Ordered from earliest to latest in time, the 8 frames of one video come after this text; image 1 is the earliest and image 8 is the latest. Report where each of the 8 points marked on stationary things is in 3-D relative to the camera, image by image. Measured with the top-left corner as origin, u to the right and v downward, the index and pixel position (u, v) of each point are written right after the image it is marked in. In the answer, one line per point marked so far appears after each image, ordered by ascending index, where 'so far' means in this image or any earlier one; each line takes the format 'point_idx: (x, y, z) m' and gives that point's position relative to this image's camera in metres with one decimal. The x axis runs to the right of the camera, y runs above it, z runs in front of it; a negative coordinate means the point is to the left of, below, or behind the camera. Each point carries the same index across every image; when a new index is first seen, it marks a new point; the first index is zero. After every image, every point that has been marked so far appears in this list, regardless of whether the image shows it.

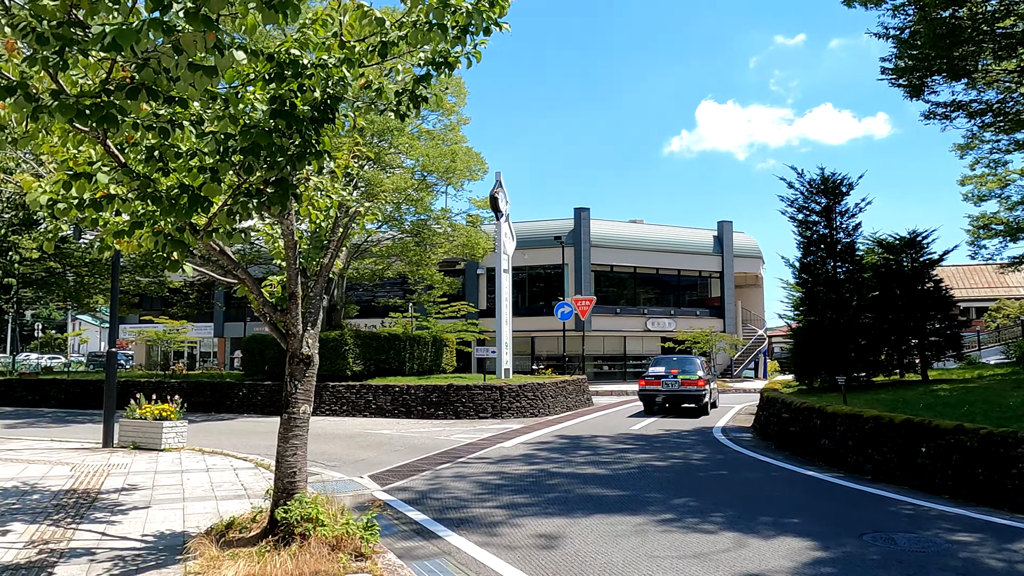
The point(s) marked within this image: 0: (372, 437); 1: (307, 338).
0: (-2.9, -3.1, +15.9) m
1: (-1.6, -0.4, +6.1) m
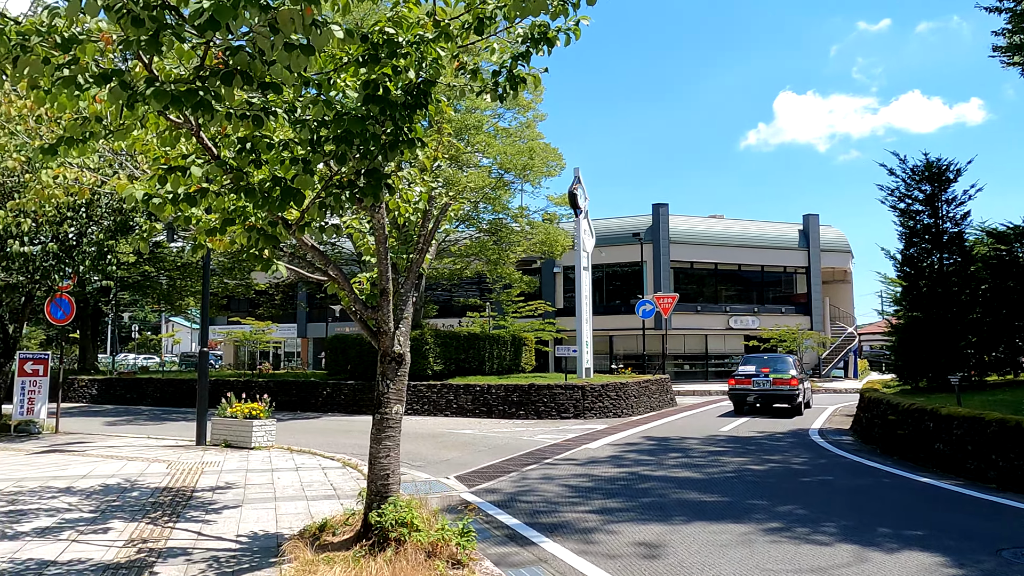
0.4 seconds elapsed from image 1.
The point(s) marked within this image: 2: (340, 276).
0: (-1.2, -3.1, +15.8) m
1: (-0.9, -0.4, +5.9) m
2: (-1.3, +0.1, +5.9) m
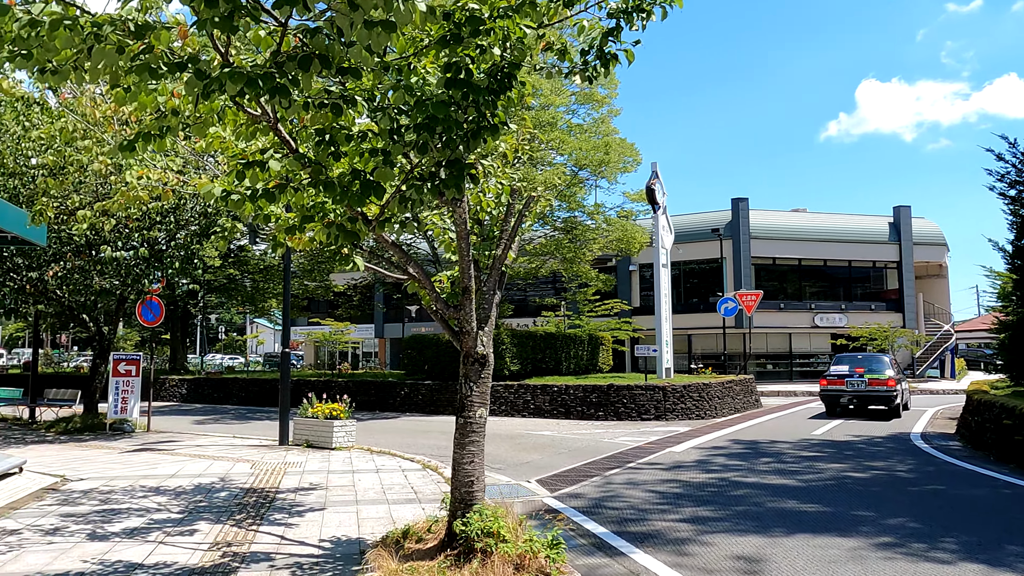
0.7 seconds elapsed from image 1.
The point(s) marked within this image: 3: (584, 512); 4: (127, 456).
0: (+0.5, -3.1, +15.5) m
1: (-0.2, -0.4, +5.6) m
2: (-0.7, +0.1, +5.7) m
3: (+0.8, -2.6, +8.7) m
4: (-5.9, -2.6, +11.7) m
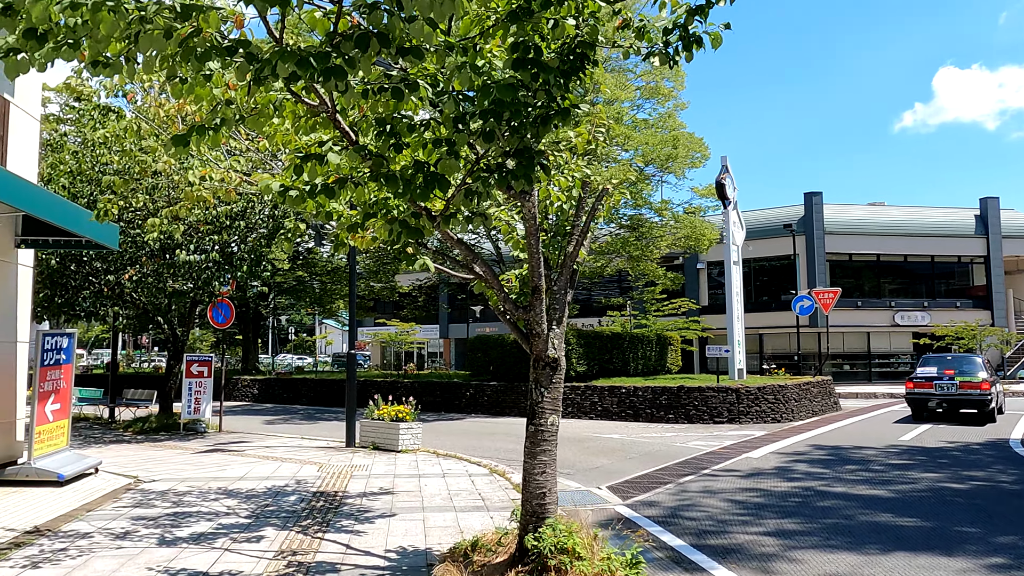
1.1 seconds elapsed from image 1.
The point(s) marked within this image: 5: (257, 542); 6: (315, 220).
0: (+1.8, -3.1, +15.1) m
1: (+0.3, -0.4, +5.3) m
2: (-0.2, +0.1, +5.4) m
3: (+1.6, -2.5, +8.3) m
4: (-4.9, -2.6, +11.8) m
5: (-2.2, -2.2, +6.5) m
6: (-1.3, +0.5, +5.2) m
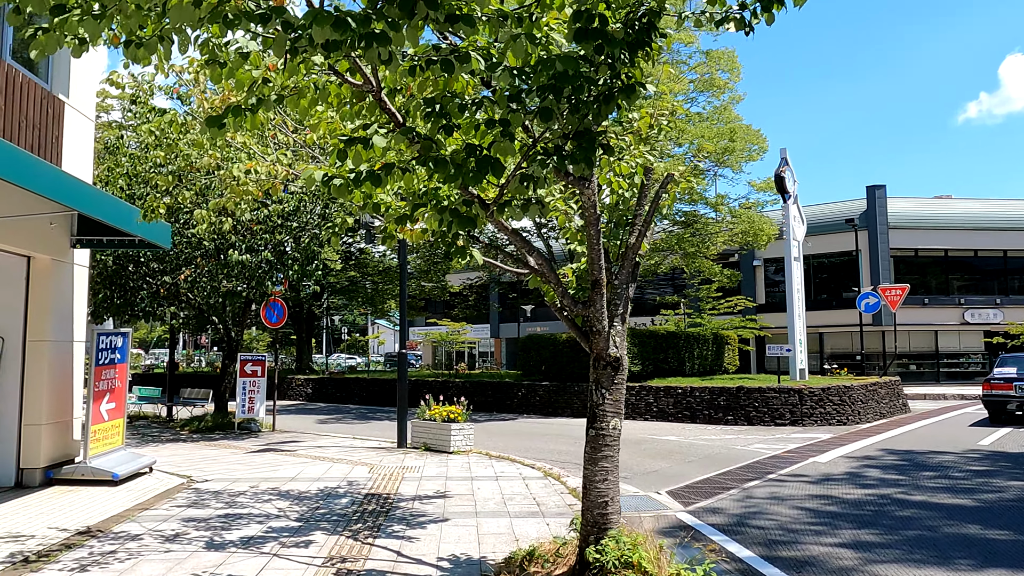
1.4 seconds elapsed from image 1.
0: (+2.8, -3.0, +14.6) m
1: (+0.7, -0.3, +4.9) m
2: (+0.2, +0.1, +5.0) m
3: (+2.2, -2.5, +7.8) m
4: (-4.0, -2.6, +11.8) m
5: (-1.7, -2.1, +6.3) m
6: (-1.0, +0.5, +4.9) m
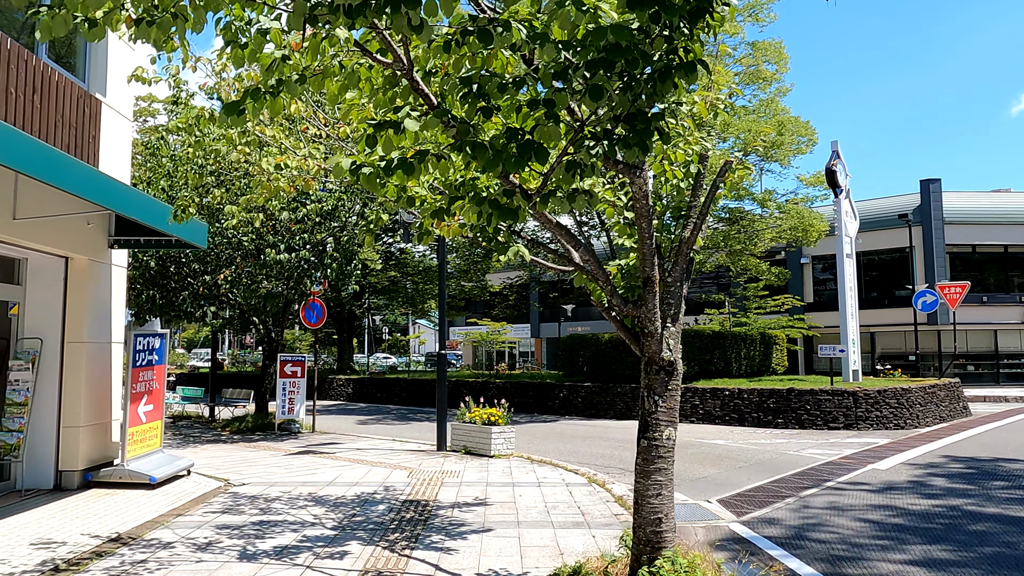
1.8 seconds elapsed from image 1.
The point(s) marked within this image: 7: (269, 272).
0: (+3.6, -3.0, +14.1) m
1: (+0.9, -0.3, +4.5) m
2: (+0.5, +0.2, +4.7) m
3: (+2.6, -2.5, +7.3) m
4: (-3.4, -2.6, +11.6) m
5: (-1.3, -2.1, +6.0) m
6: (-0.7, +0.5, +4.6) m
7: (-4.7, +0.3, +14.8) m
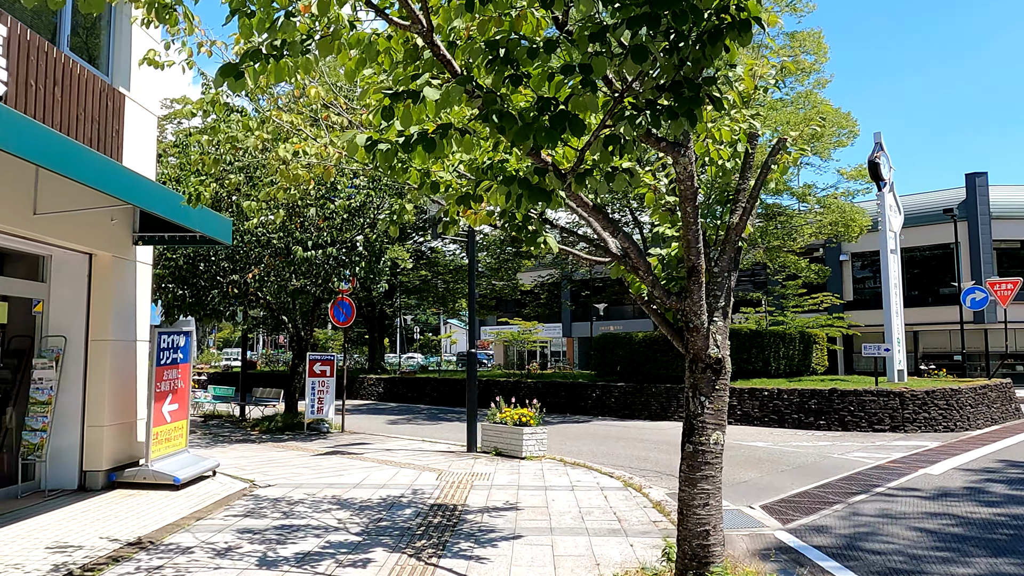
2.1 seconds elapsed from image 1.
0: (+4.2, -2.9, +13.6) m
1: (+1.1, -0.2, +4.1) m
2: (+0.7, +0.2, +4.3) m
3: (+2.9, -2.4, +6.9) m
4: (-2.9, -2.6, +11.4) m
5: (-1.1, -2.1, +5.7) m
6: (-0.5, +0.5, +4.3) m
7: (-4.1, +0.4, +14.6) m
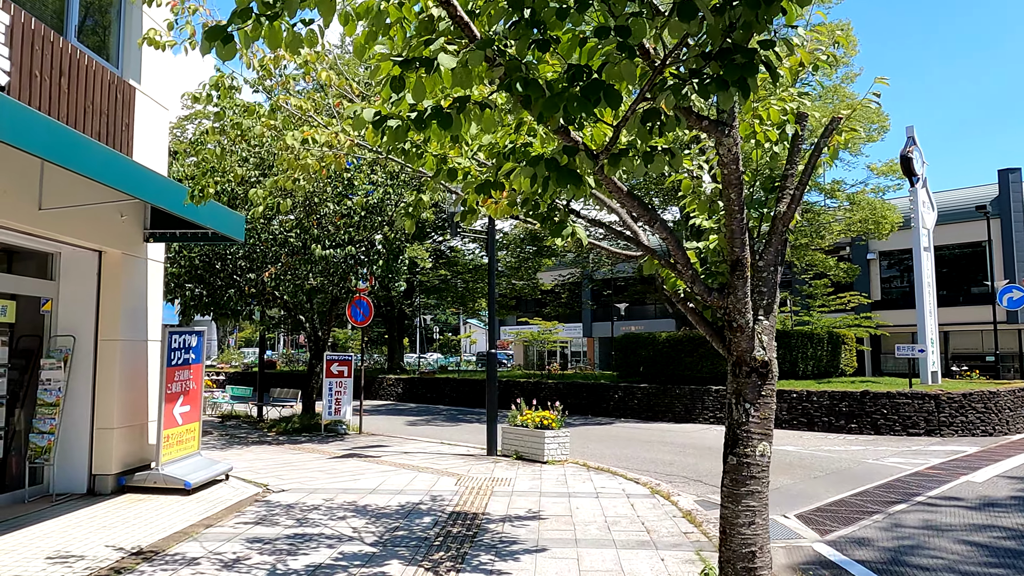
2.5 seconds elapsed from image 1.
0: (+4.6, -2.9, +13.1) m
1: (+1.2, -0.2, +3.7) m
2: (+0.8, +0.2, +3.9) m
3: (+3.1, -2.4, +6.4) m
4: (-2.6, -2.6, +11.1) m
5: (-0.9, -2.1, +5.4) m
6: (-0.4, +0.6, +3.9) m
7: (-3.7, +0.4, +14.4) m
